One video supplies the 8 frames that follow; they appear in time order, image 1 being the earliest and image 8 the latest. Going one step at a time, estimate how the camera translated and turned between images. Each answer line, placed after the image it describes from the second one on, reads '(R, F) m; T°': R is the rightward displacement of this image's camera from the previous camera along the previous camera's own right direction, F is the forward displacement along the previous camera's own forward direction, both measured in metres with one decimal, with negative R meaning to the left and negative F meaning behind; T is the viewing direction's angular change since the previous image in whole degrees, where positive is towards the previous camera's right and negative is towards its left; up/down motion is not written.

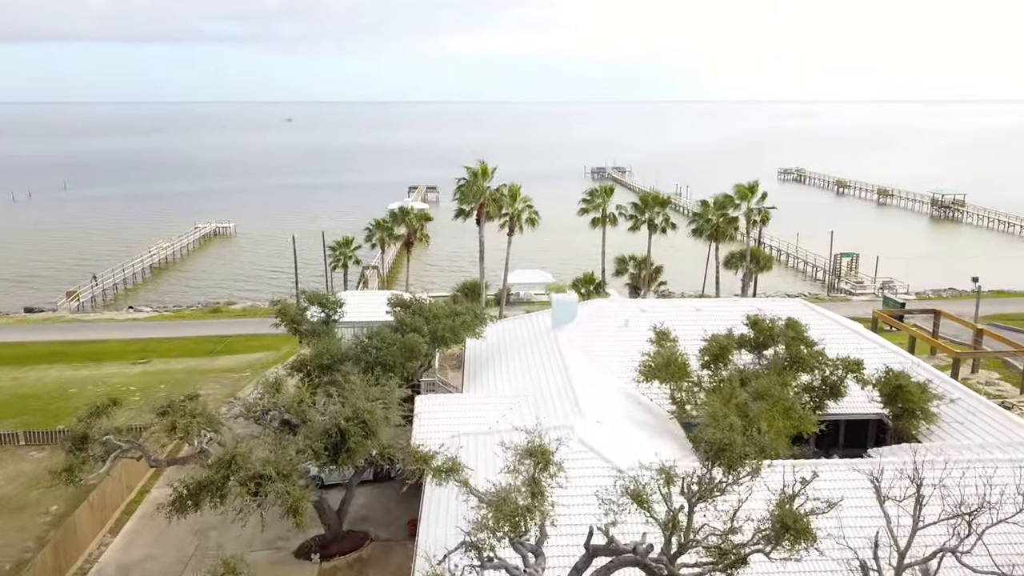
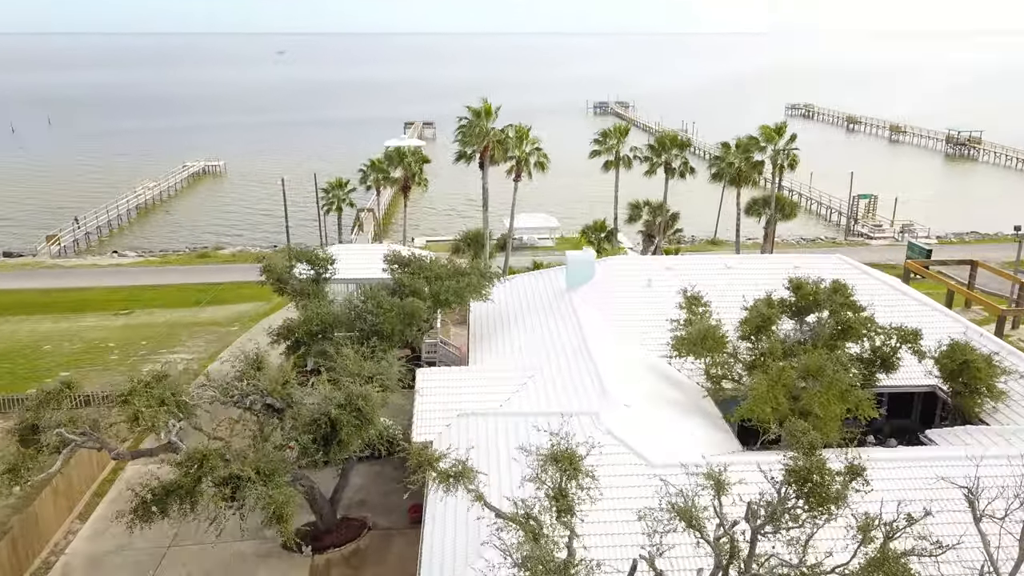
(-0.3, +2.3) m; 0°
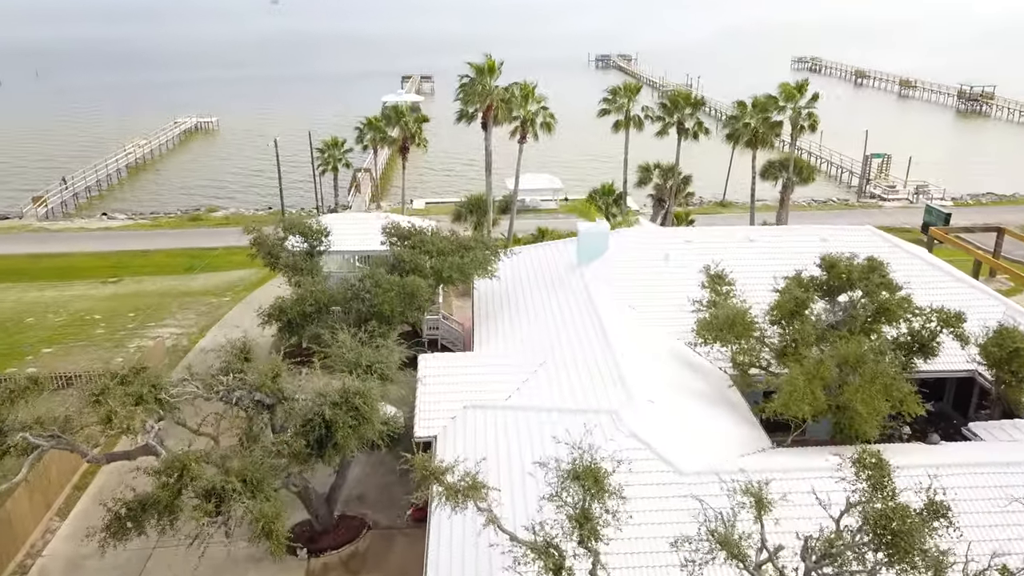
(-0.2, +1.4) m; 0°
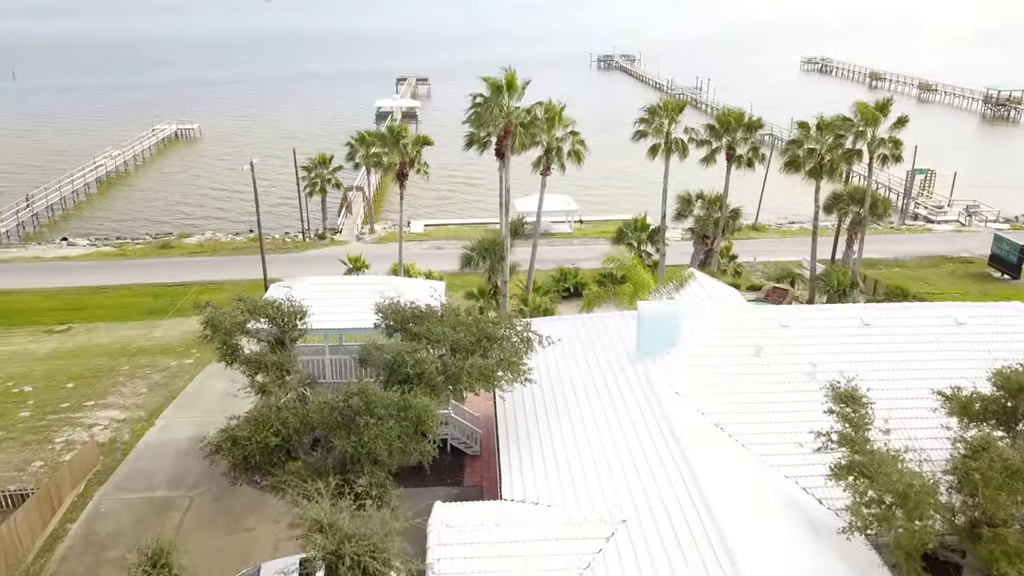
(-0.8, +5.0) m; 0°
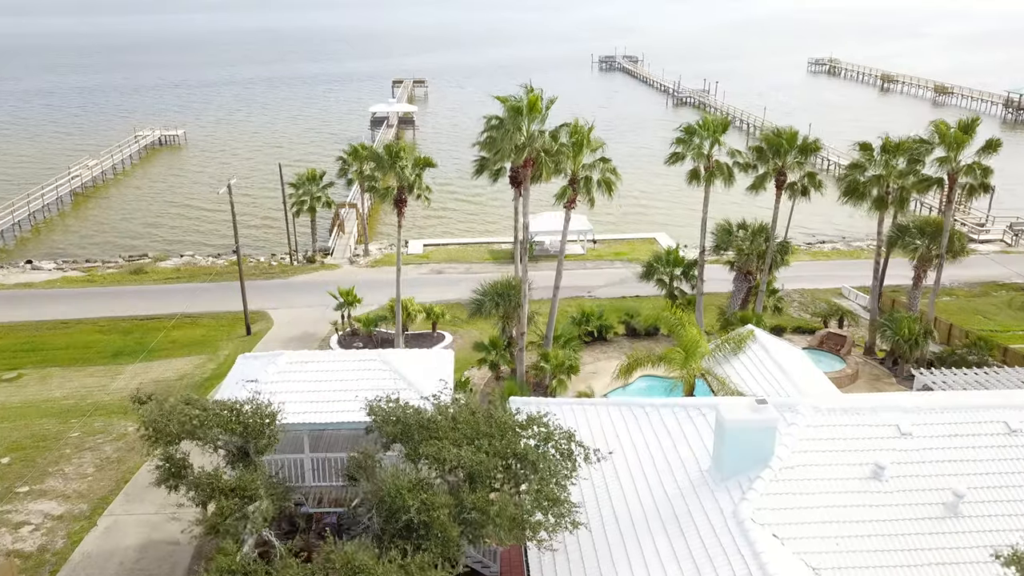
(-0.6, +3.7) m; 0°
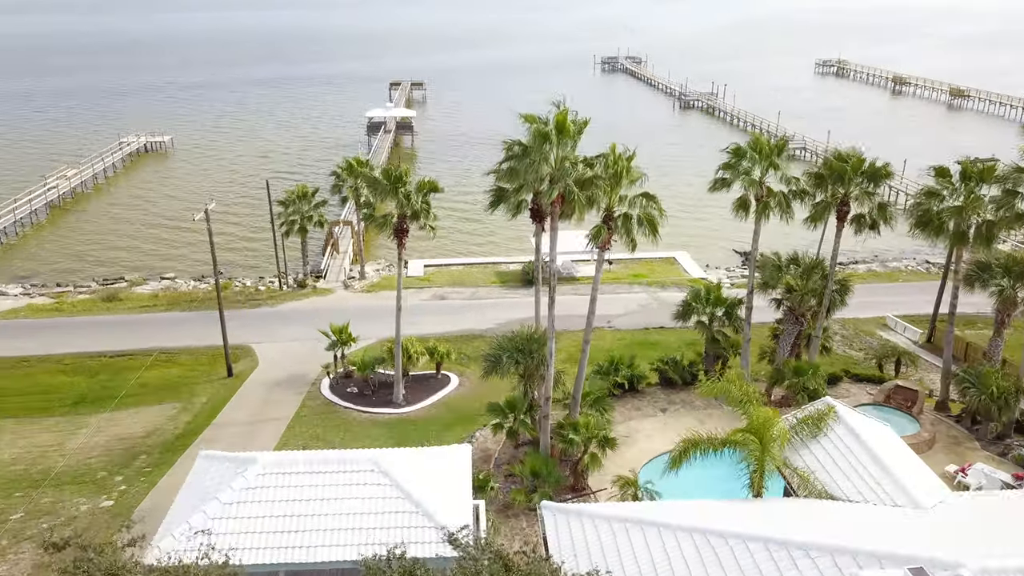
(-0.6, +3.2) m; 0°
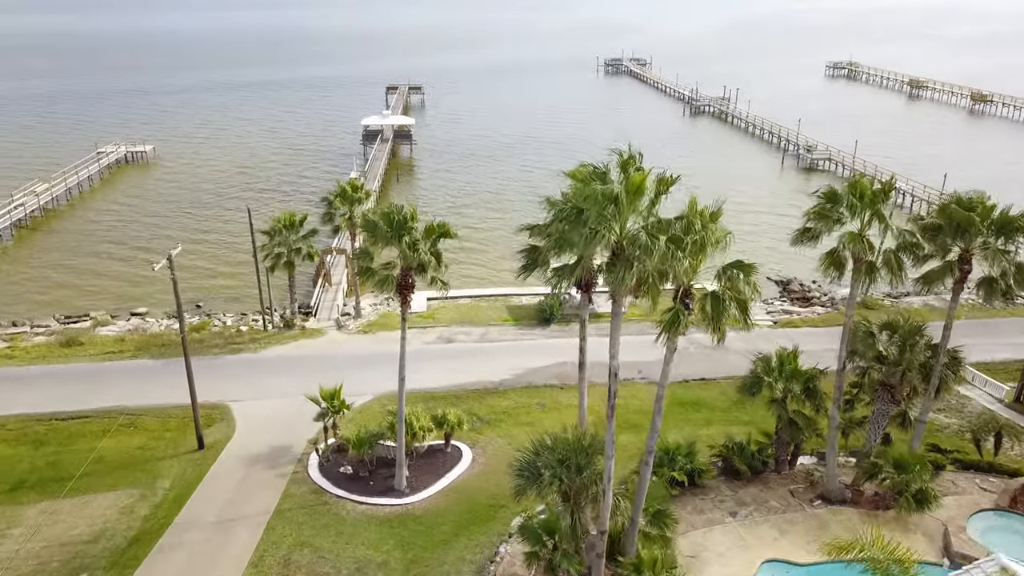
(-0.8, +4.1) m; 0°
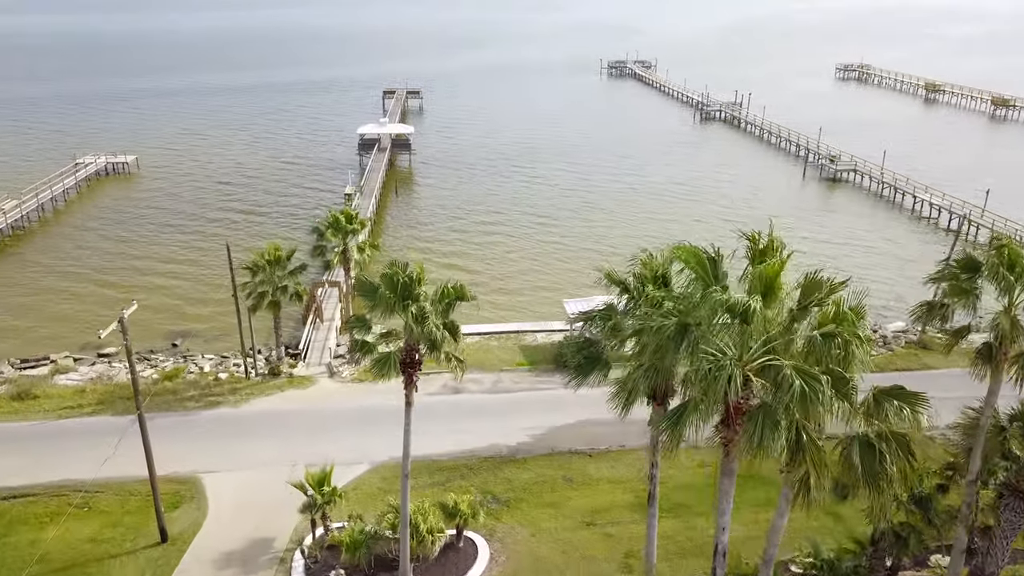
(-0.7, +3.7) m; 0°
